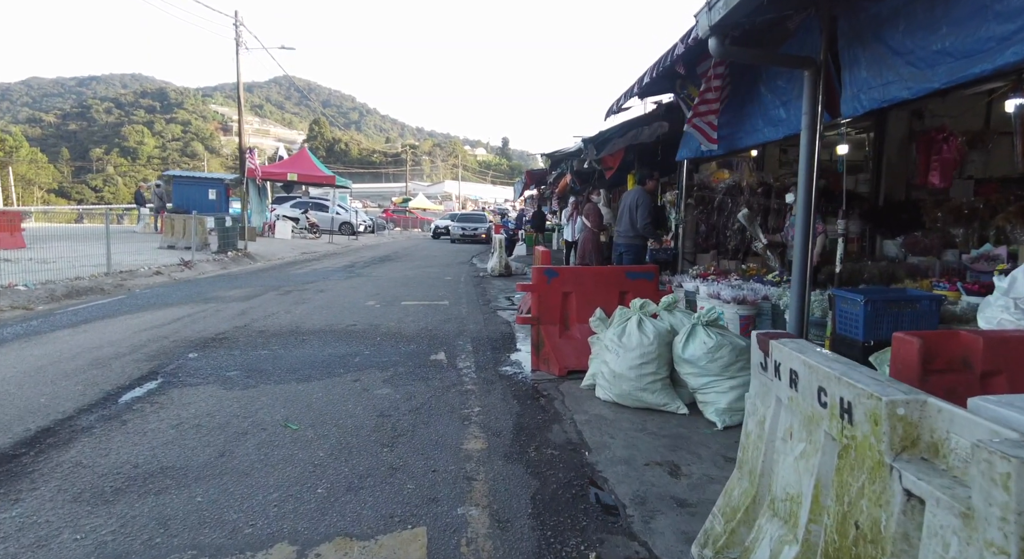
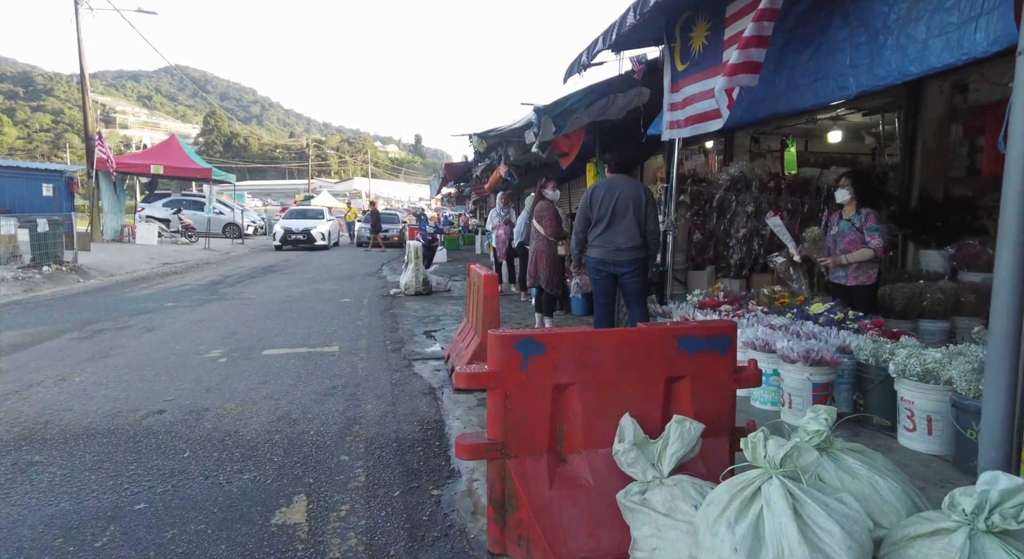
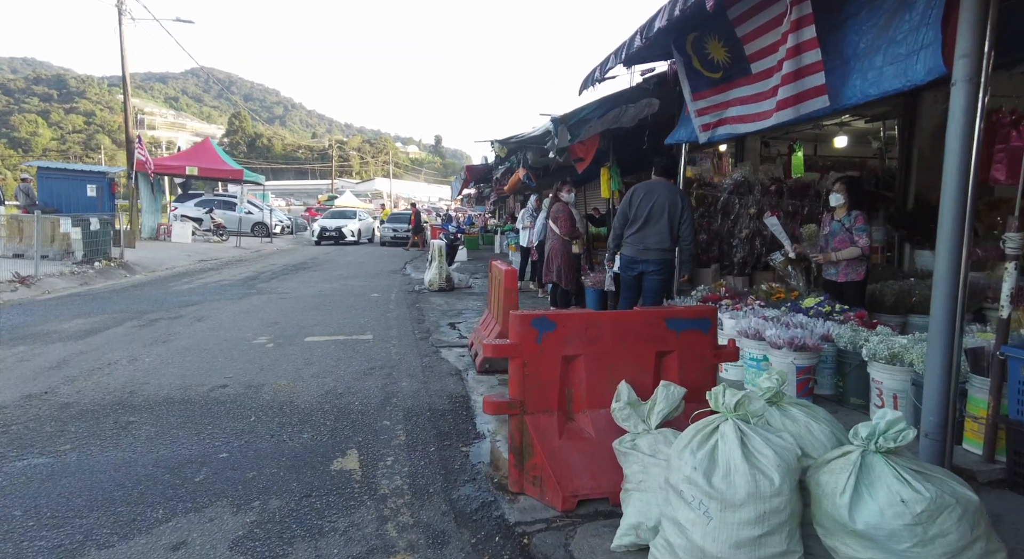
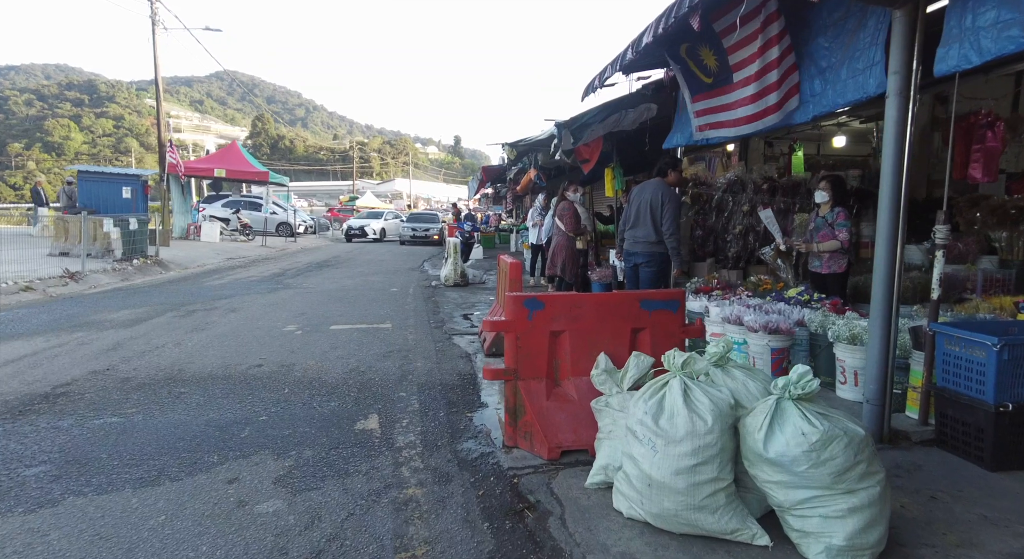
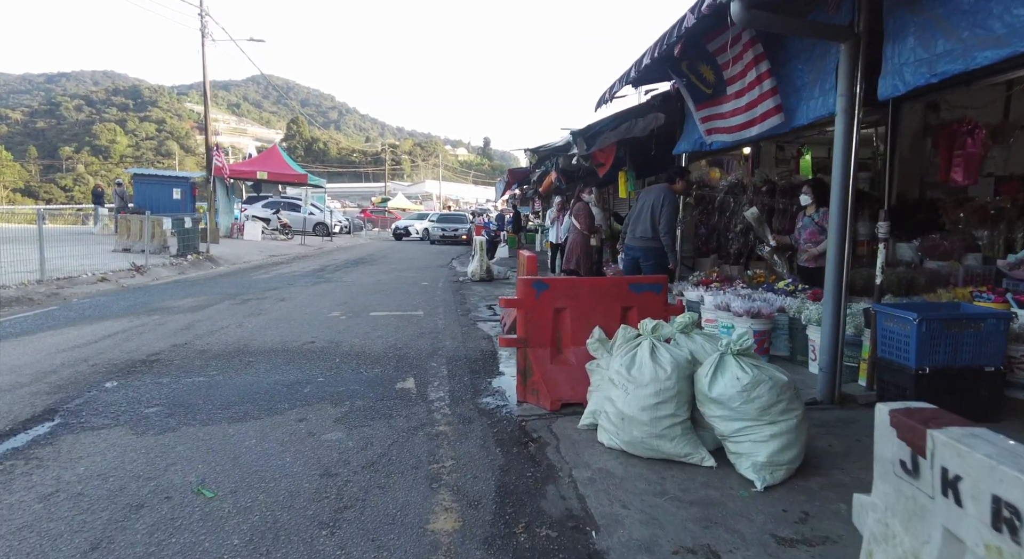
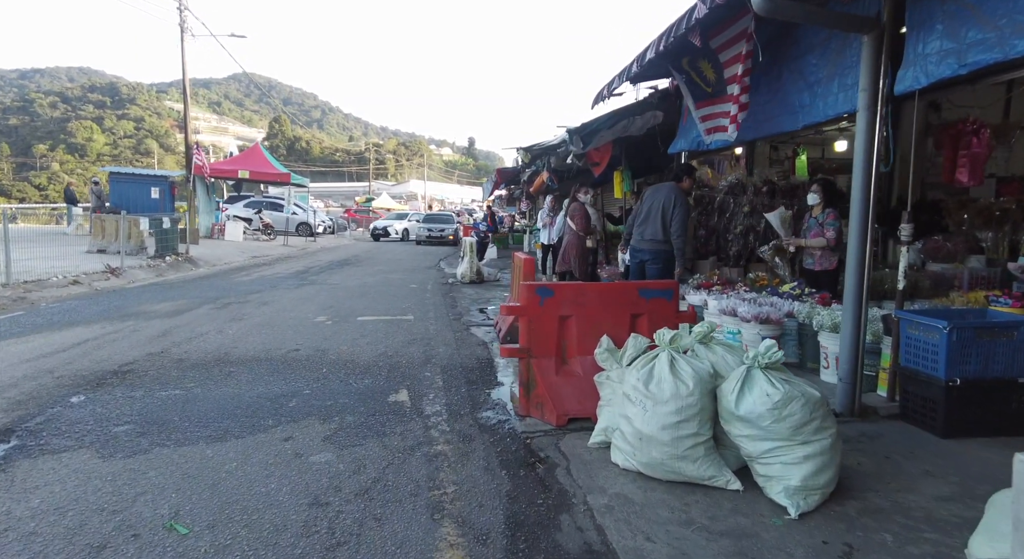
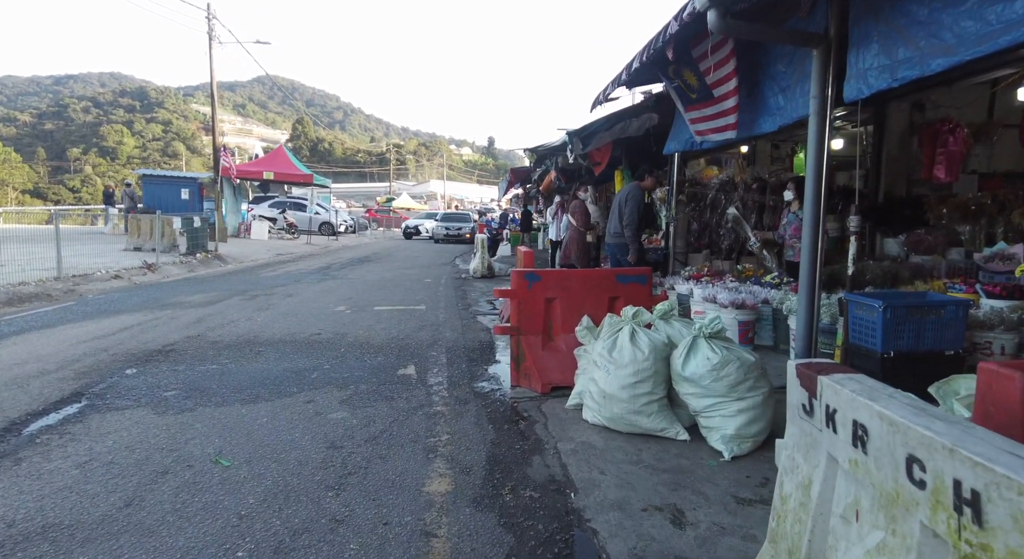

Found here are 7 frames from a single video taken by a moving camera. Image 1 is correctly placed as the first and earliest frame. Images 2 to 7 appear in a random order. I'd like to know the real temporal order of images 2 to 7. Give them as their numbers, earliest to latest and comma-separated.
7, 5, 6, 4, 3, 2
